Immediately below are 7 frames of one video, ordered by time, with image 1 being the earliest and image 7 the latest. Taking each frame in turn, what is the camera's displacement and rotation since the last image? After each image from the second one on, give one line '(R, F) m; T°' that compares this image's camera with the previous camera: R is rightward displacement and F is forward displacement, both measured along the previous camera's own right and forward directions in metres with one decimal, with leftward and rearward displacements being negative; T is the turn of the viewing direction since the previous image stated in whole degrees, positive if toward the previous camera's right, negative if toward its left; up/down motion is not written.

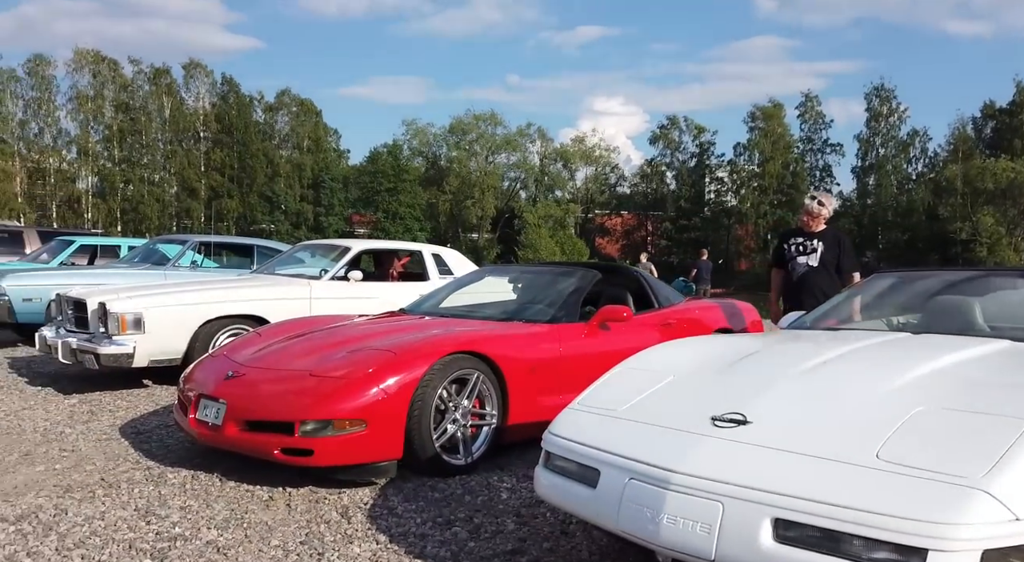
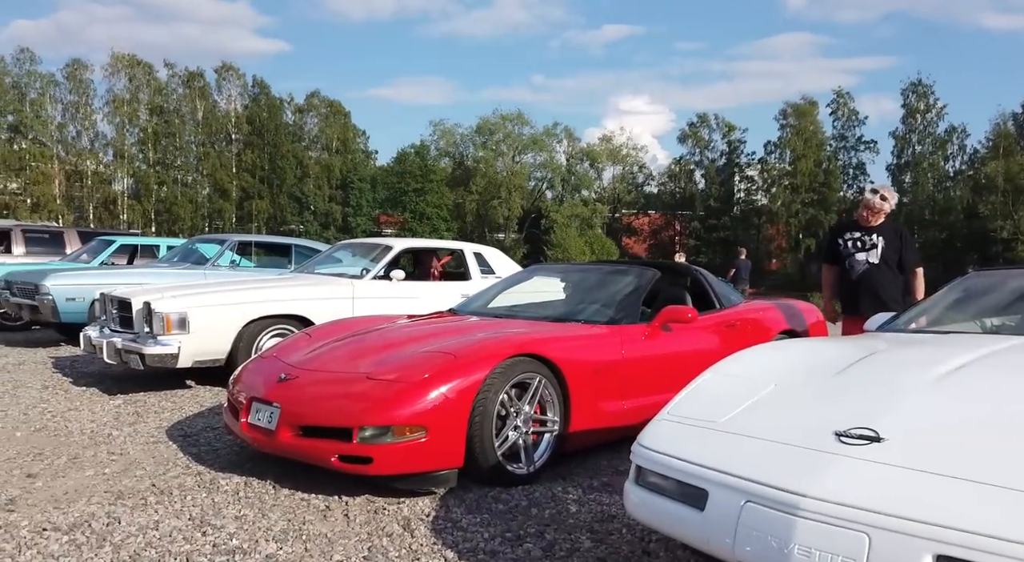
(-0.2, +0.2) m; -2°
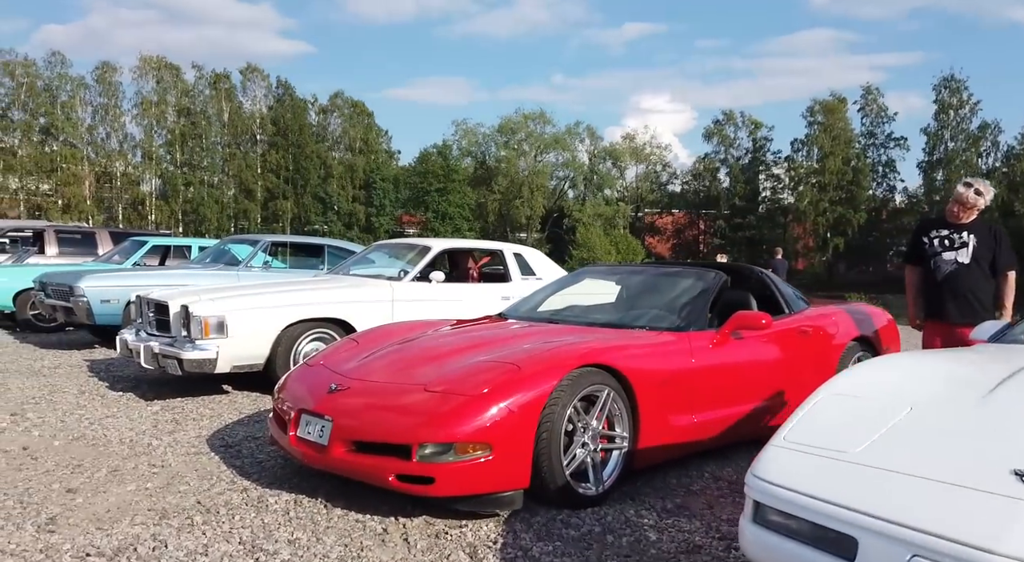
(-0.2, +0.3) m; -2°
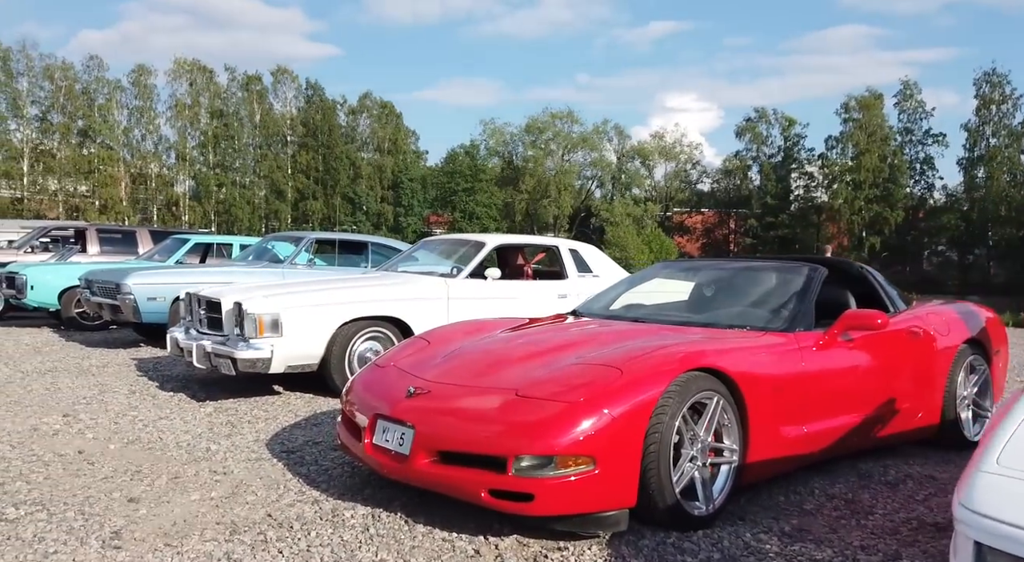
(-0.3, +0.3) m; -2°
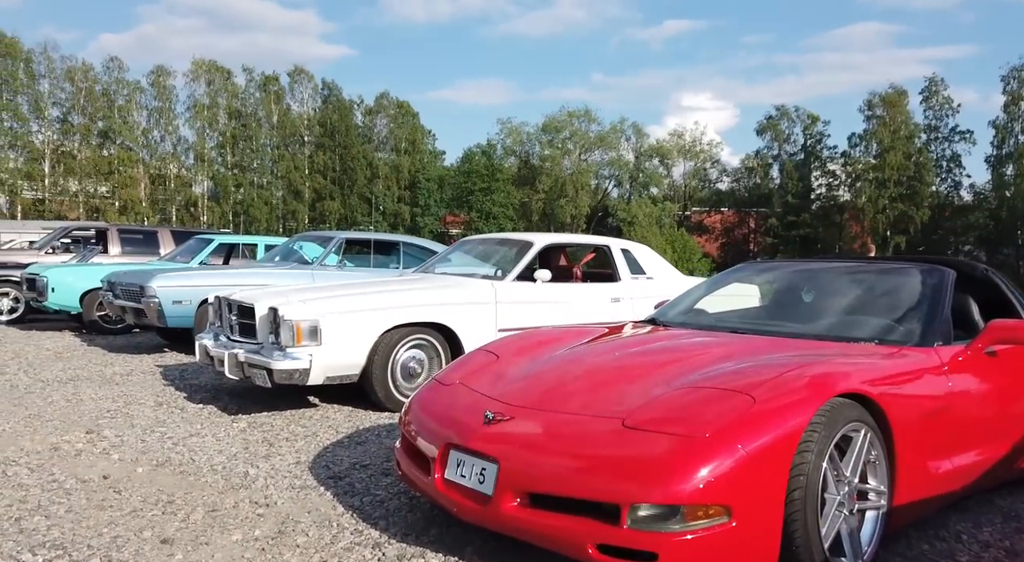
(-0.3, +0.5) m; -1°
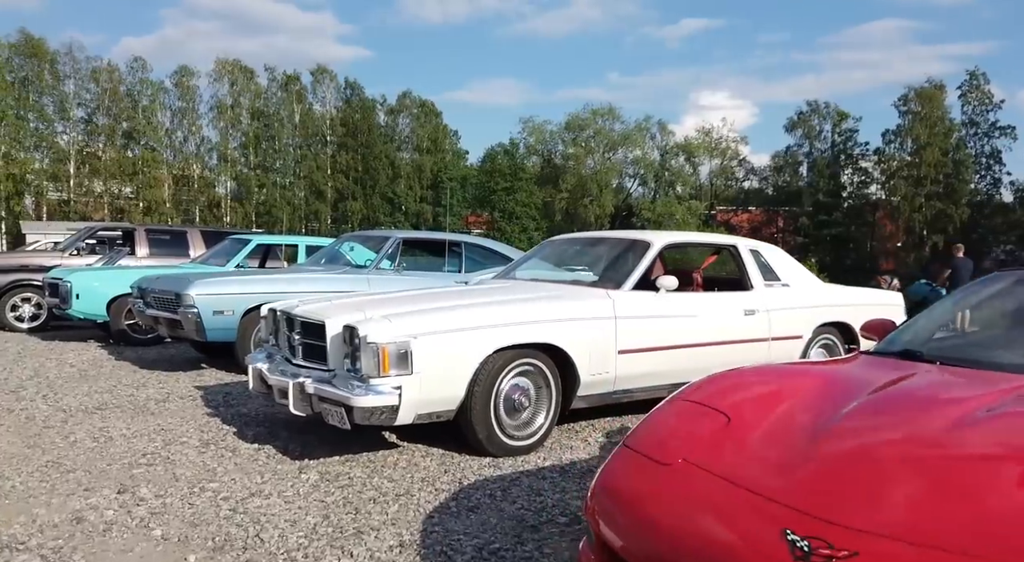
(-0.7, +1.2) m; -1°
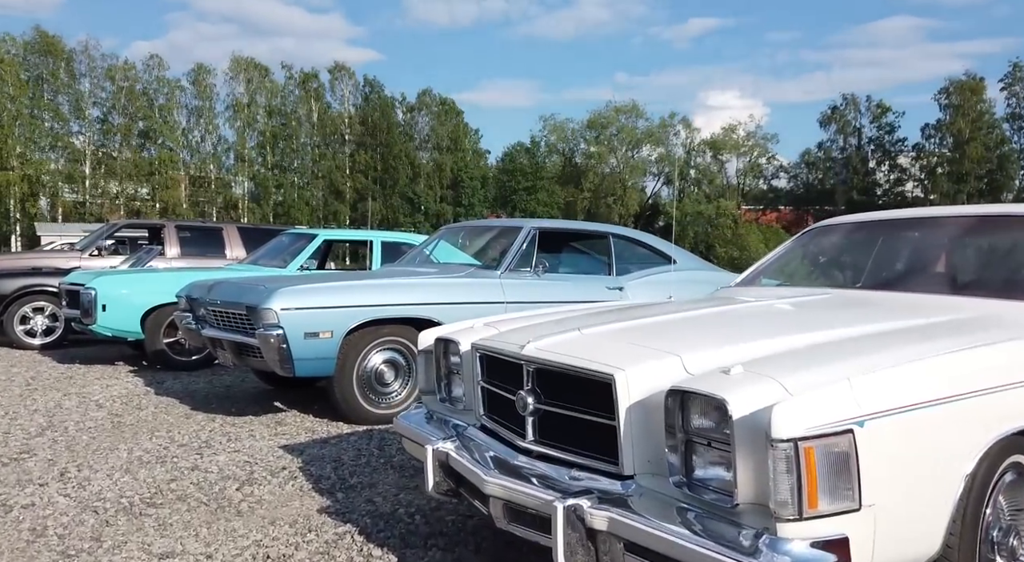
(-1.5, +2.4) m; -1°
